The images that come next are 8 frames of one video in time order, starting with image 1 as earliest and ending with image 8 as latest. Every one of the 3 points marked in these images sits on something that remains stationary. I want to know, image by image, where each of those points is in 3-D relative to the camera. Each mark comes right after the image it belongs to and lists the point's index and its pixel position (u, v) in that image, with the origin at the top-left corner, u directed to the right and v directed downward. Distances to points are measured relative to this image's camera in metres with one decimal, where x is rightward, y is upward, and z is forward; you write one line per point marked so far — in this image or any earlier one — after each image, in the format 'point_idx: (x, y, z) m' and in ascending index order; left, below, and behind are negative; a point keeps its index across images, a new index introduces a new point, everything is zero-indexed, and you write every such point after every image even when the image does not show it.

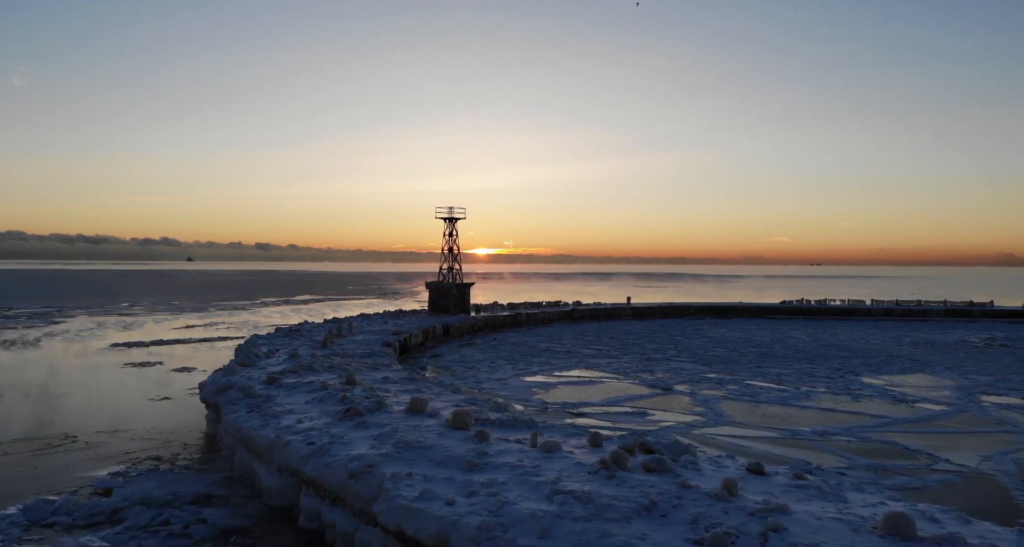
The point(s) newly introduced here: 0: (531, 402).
0: (+0.3, -2.2, +11.9) m
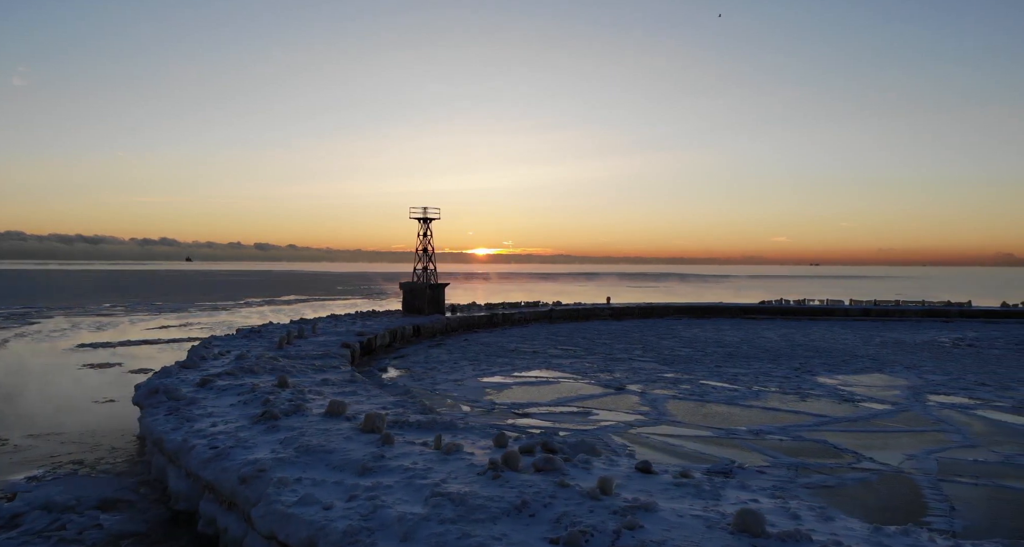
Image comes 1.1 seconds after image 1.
0: (-0.5, -2.2, +11.9) m
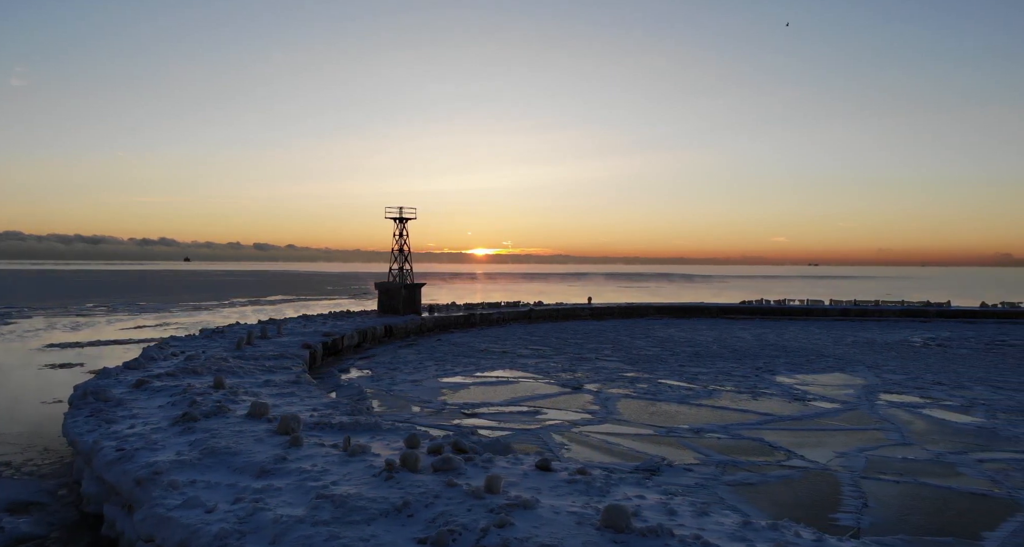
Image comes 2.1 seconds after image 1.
0: (-1.3, -2.2, +11.8) m
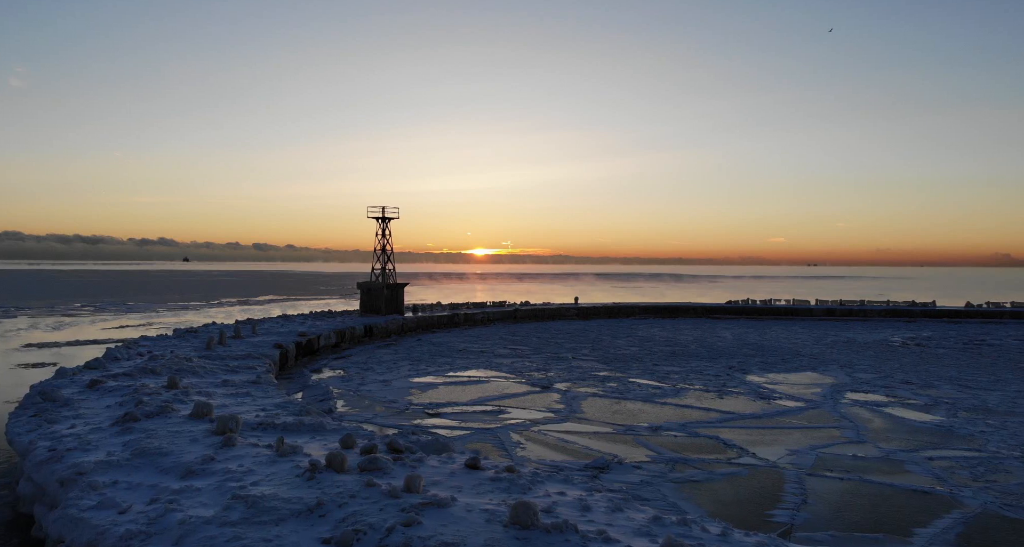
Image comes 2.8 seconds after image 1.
0: (-1.9, -2.2, +11.8) m
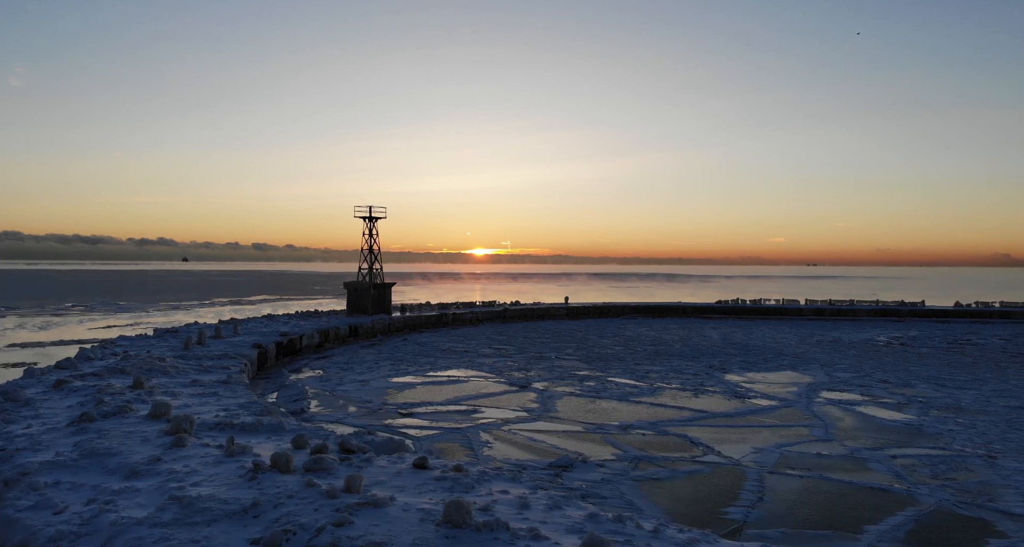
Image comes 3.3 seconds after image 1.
0: (-2.3, -2.1, +11.7) m
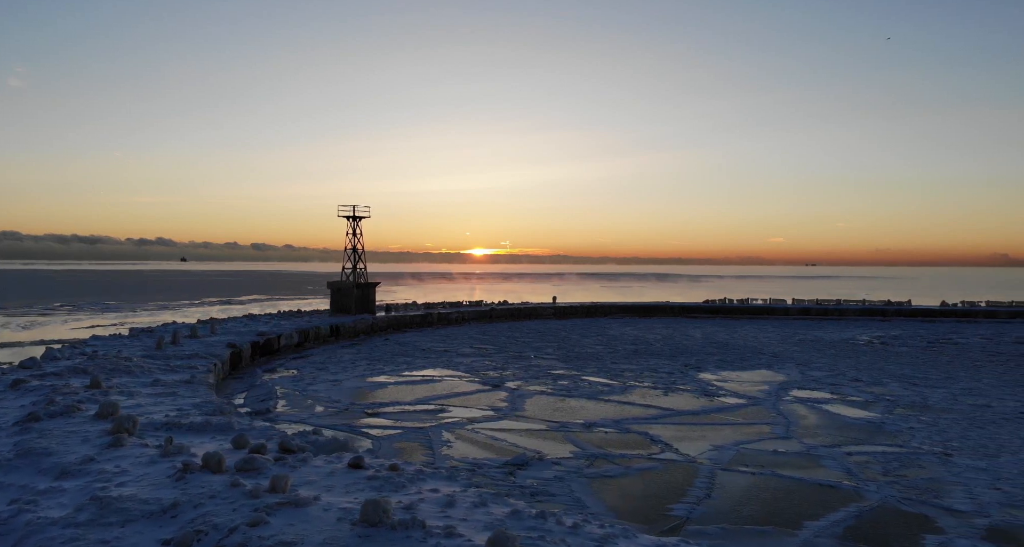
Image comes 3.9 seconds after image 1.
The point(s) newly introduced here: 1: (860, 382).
0: (-2.8, -2.1, +11.7) m
1: (+8.1, -2.5, +16.5) m
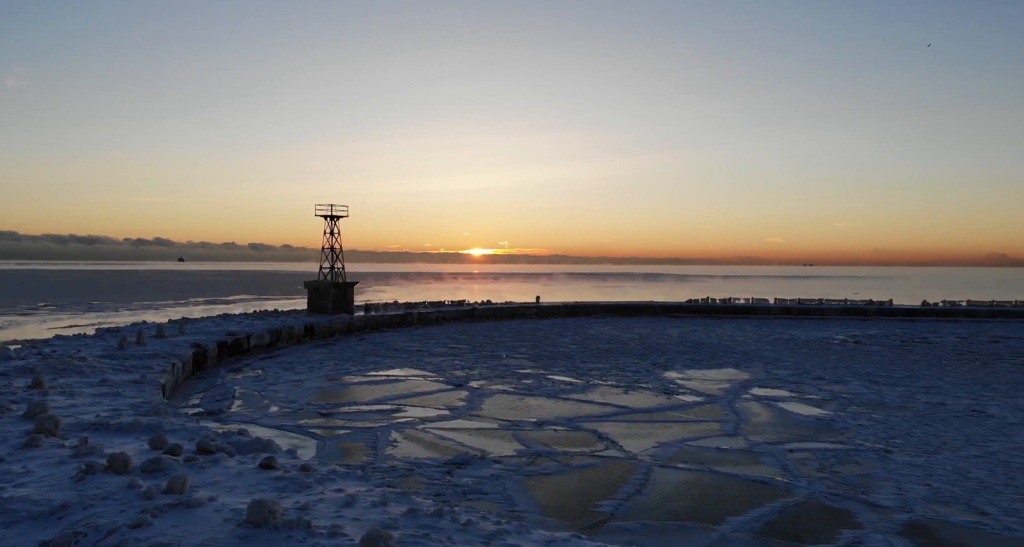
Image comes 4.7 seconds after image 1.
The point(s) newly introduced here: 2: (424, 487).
0: (-3.5, -2.1, +11.6) m
1: (+7.3, -2.5, +16.7) m
2: (-0.7, -1.6, +5.6) m
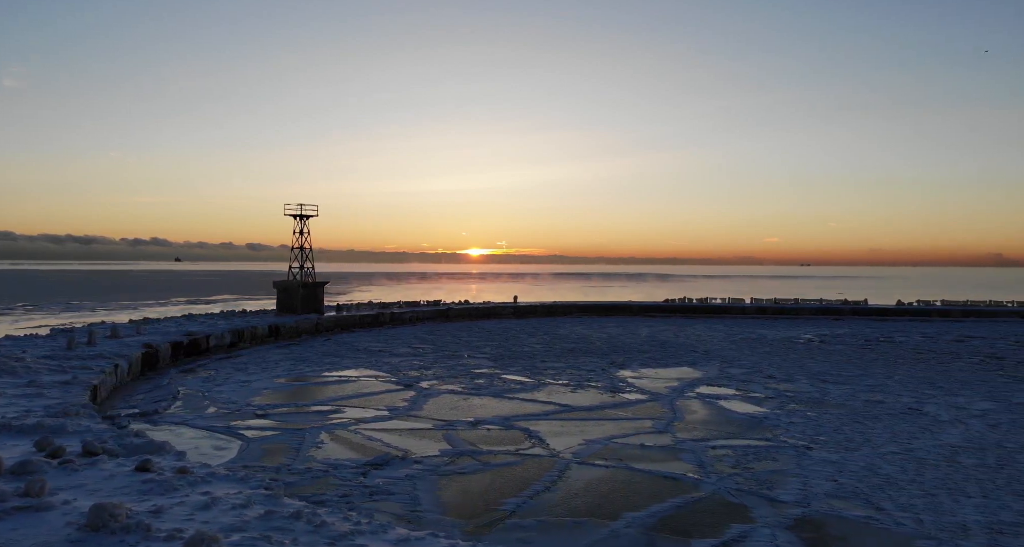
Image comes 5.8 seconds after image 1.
0: (-4.4, -2.1, +11.5) m
1: (+6.2, -2.5, +16.9) m
2: (-1.4, -1.6, +5.6) m
